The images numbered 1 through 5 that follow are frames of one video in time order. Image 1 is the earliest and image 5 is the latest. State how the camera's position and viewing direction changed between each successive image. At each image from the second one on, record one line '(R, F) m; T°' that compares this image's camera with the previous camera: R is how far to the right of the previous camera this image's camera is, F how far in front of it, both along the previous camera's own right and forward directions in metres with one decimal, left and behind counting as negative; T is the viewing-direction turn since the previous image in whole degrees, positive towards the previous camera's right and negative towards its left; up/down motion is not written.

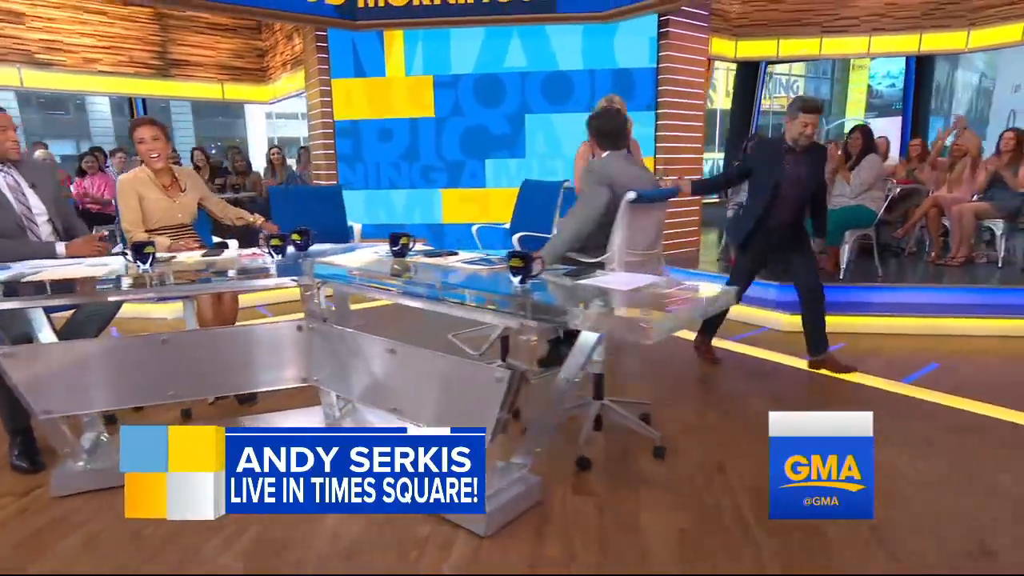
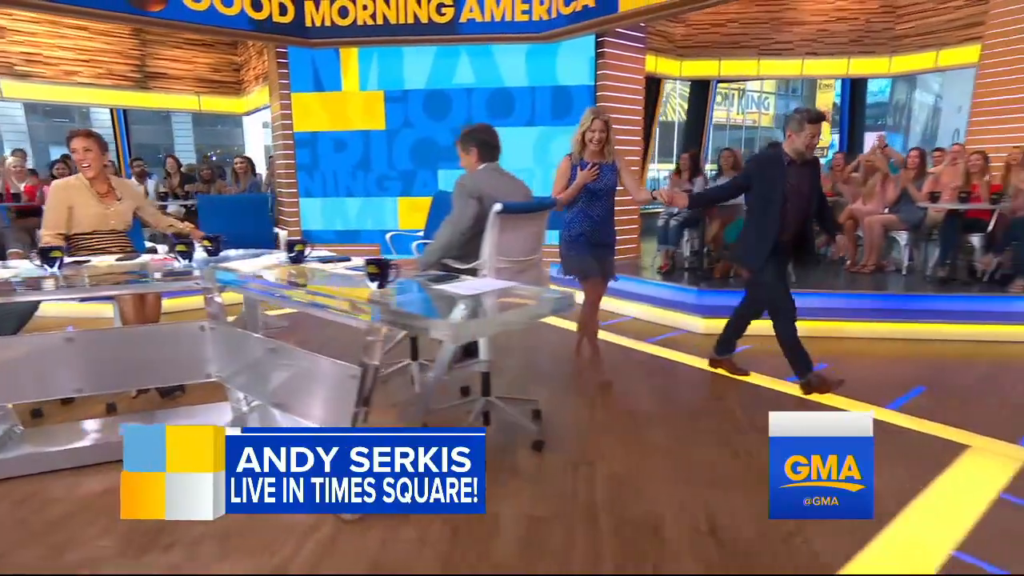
(+0.6, -0.2) m; +1°
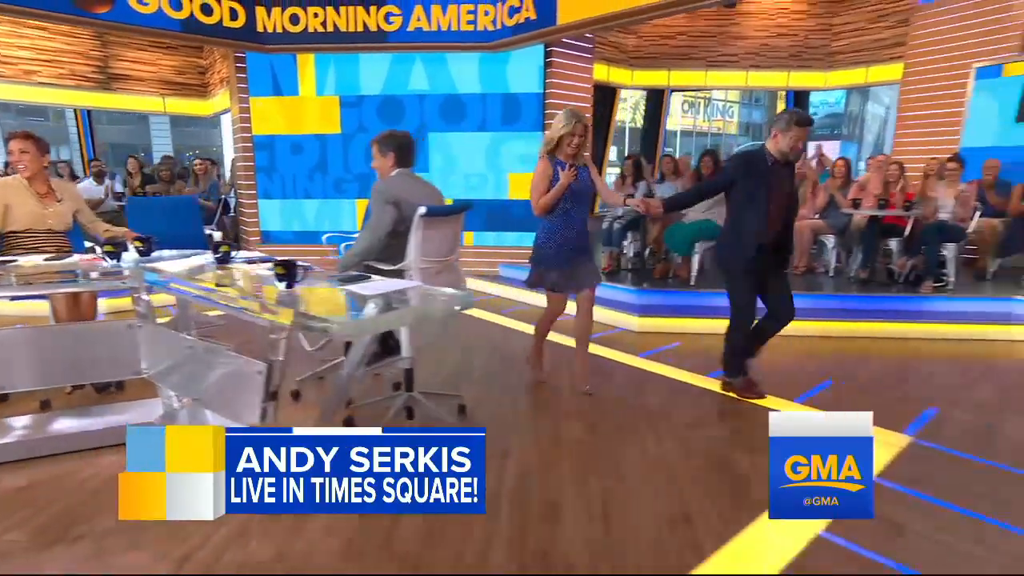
(+0.3, -0.2) m; +2°
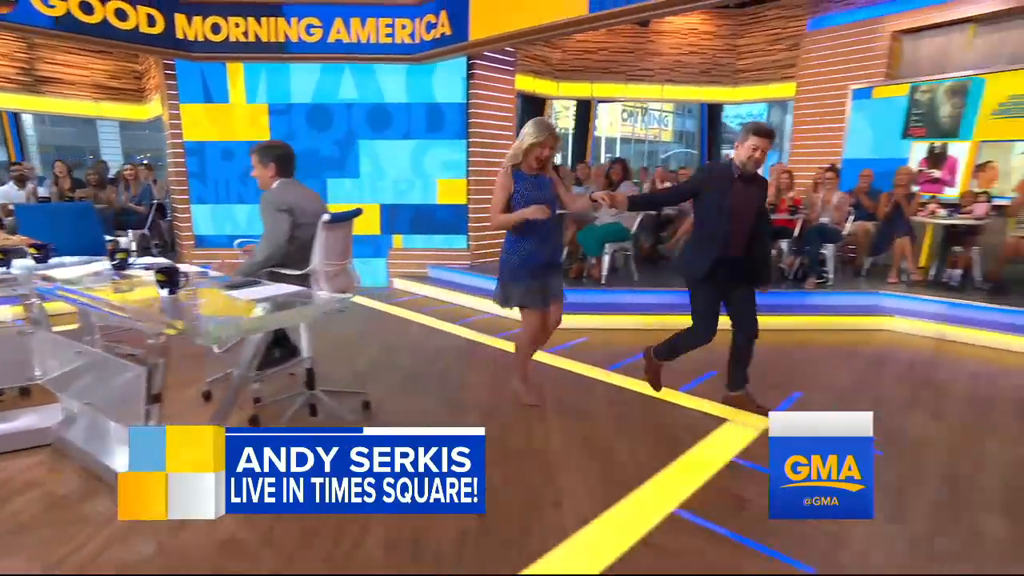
(+0.4, -0.2) m; +5°
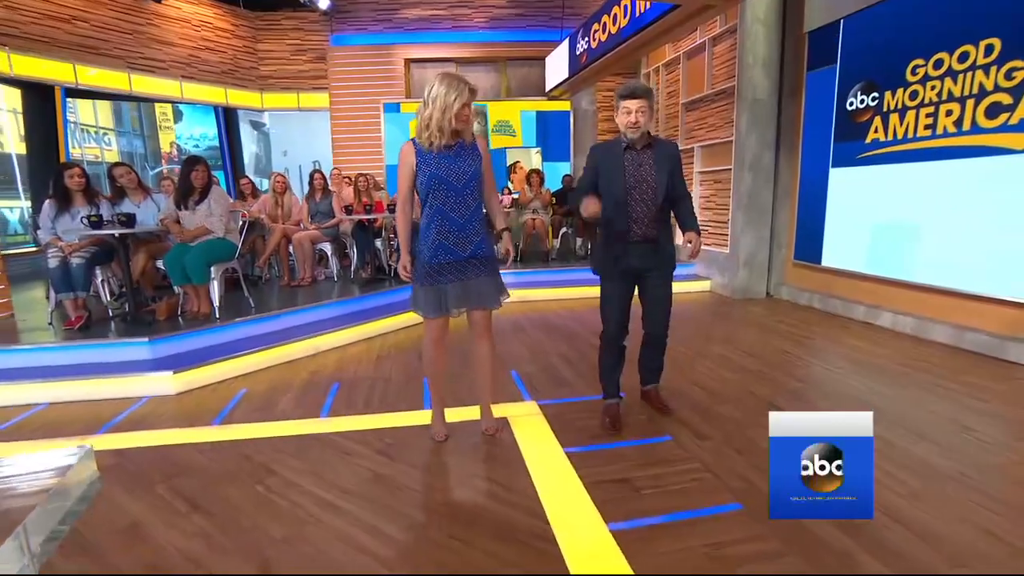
(-0.8, +0.9) m; +51°
